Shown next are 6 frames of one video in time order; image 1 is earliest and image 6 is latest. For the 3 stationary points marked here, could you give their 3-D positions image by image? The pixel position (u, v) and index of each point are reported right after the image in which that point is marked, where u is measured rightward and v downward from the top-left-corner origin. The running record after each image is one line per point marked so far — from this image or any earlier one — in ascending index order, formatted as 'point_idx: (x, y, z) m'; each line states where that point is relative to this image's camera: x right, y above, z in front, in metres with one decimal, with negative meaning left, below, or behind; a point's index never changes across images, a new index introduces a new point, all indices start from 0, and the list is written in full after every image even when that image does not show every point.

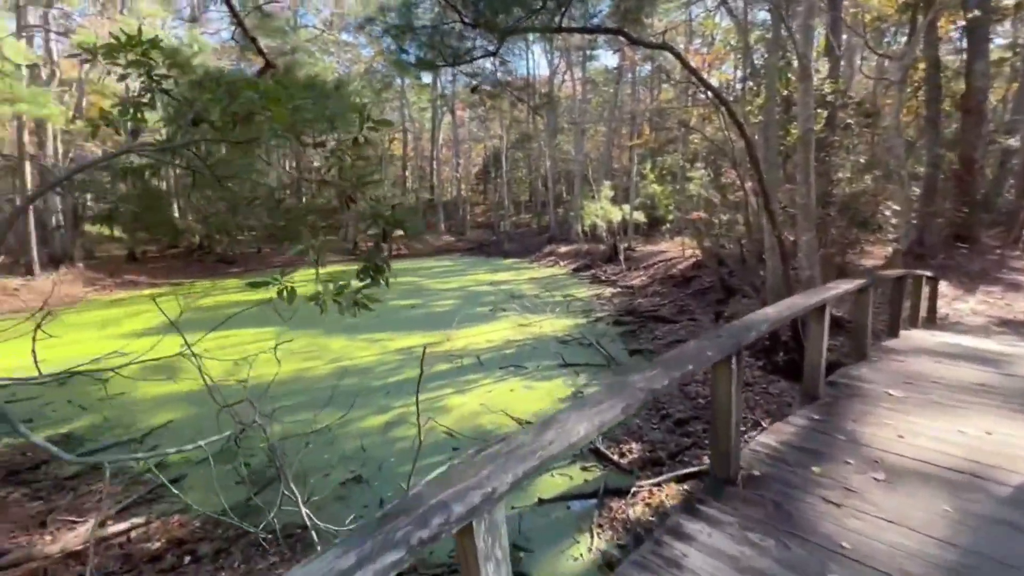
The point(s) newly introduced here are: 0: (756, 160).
0: (+3.3, +1.7, +6.4) m
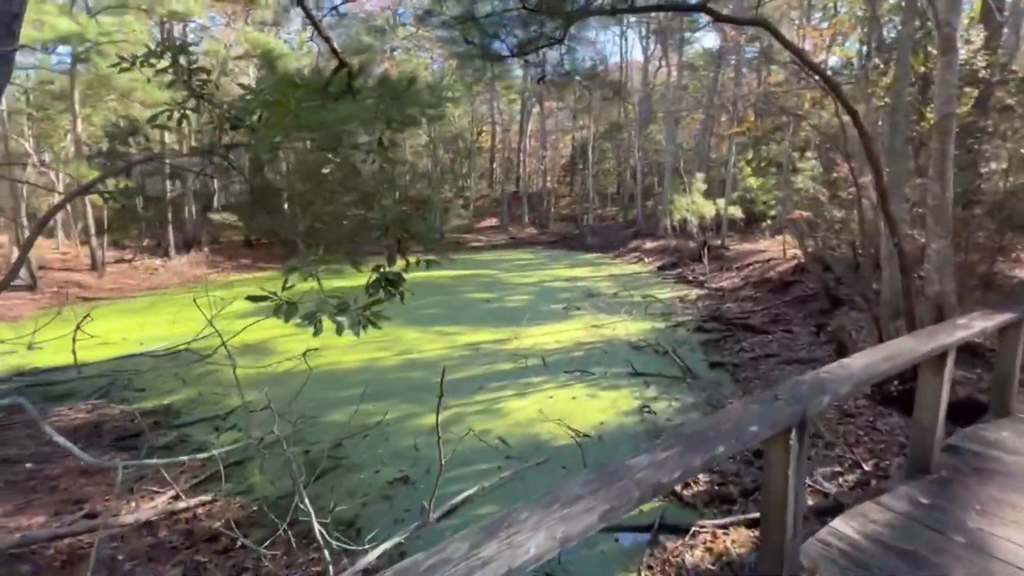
0: (+4.1, +1.6, +5.4) m
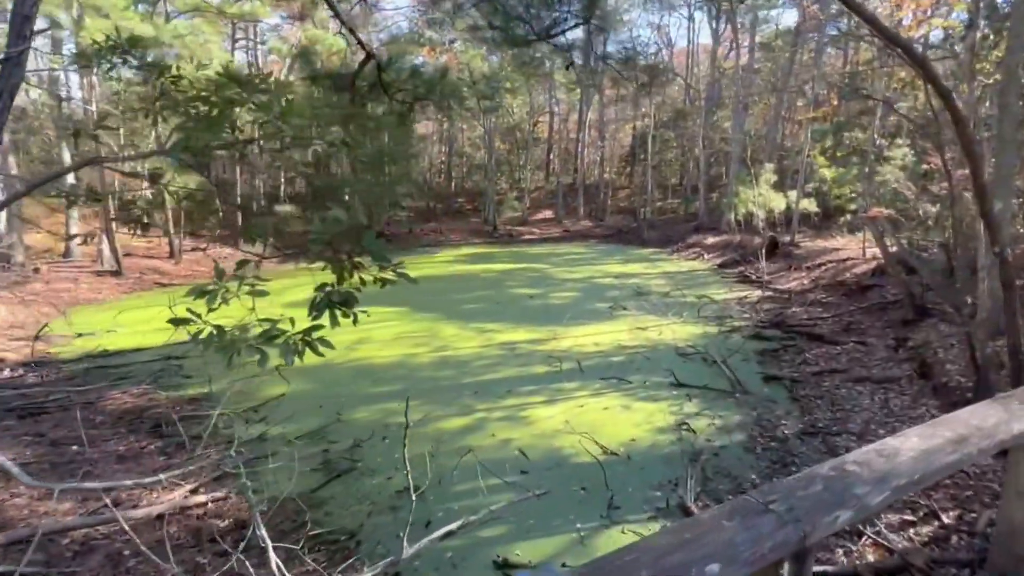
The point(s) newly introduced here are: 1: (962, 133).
0: (+4.3, +1.4, +4.5) m
1: (+4.2, +1.5, +4.4) m
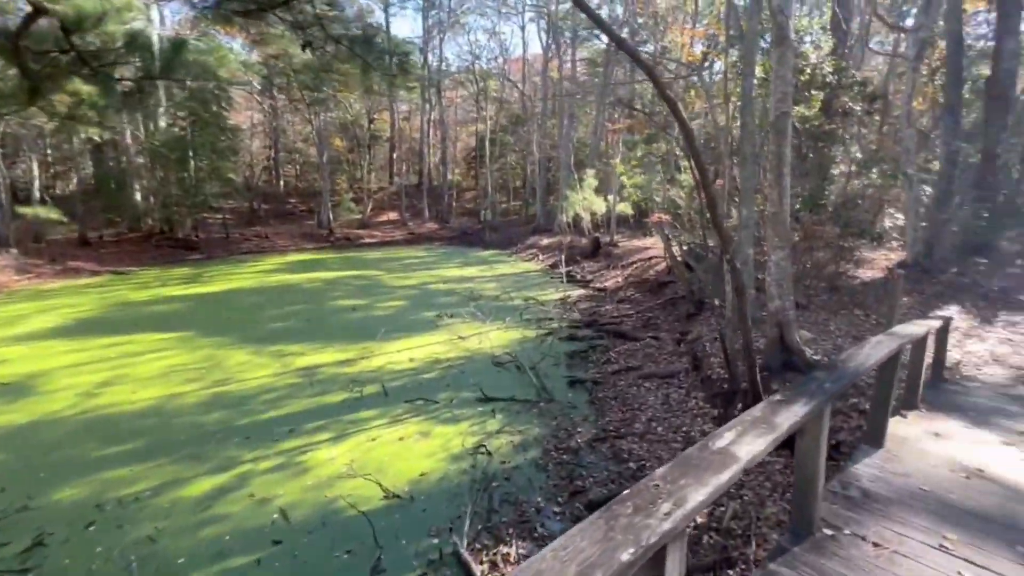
0: (+2.0, +1.4, +4.8) m
1: (+1.9, +1.4, +4.7) m
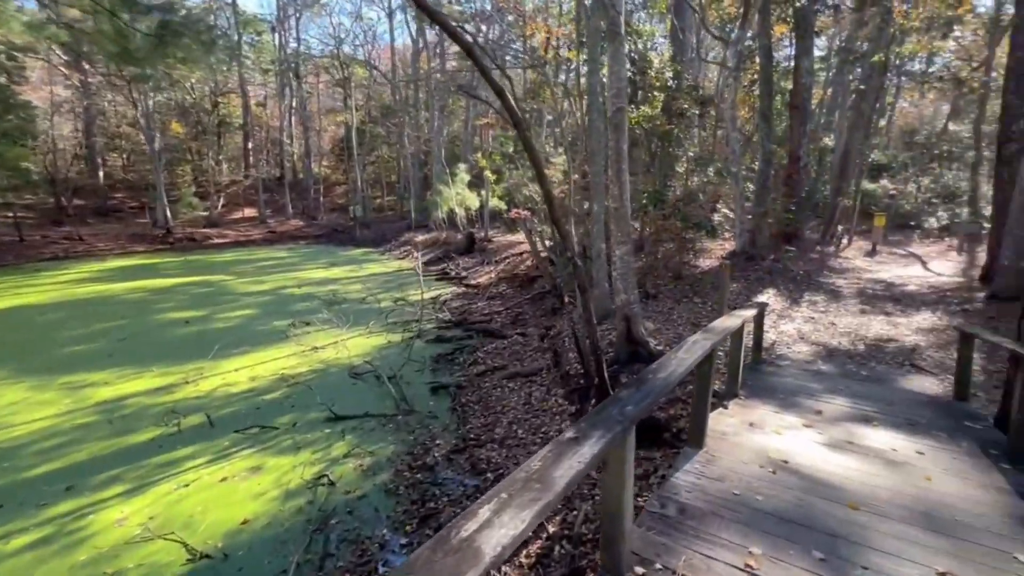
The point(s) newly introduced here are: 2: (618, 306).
0: (+0.4, +1.4, +4.6) m
1: (+0.3, +1.4, +4.5) m
2: (+1.2, -0.2, +5.3) m
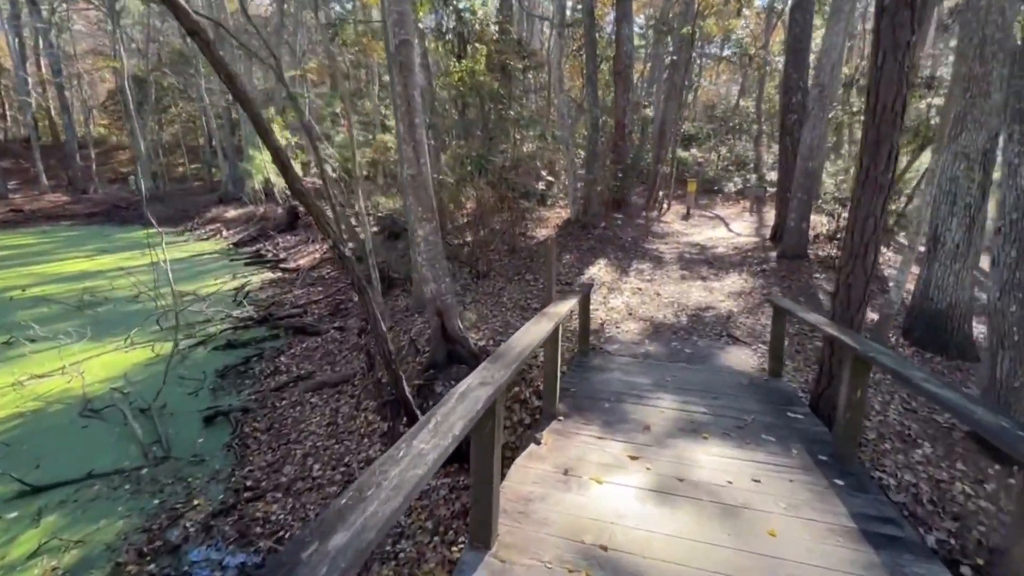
0: (-1.5, +1.4, +3.3) m
1: (-1.5, +1.4, +3.2) m
2: (-0.8, -0.1, +4.3) m
